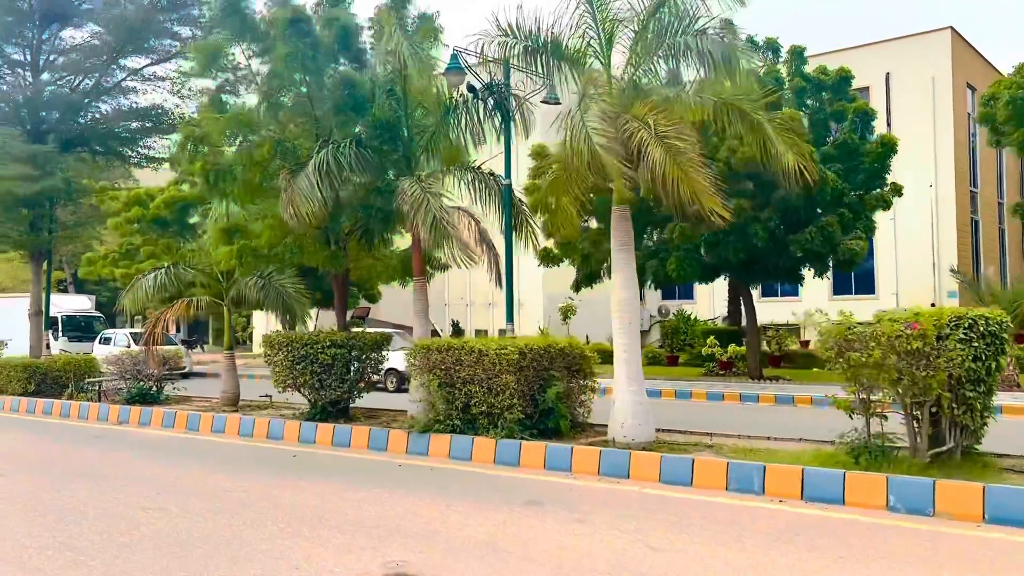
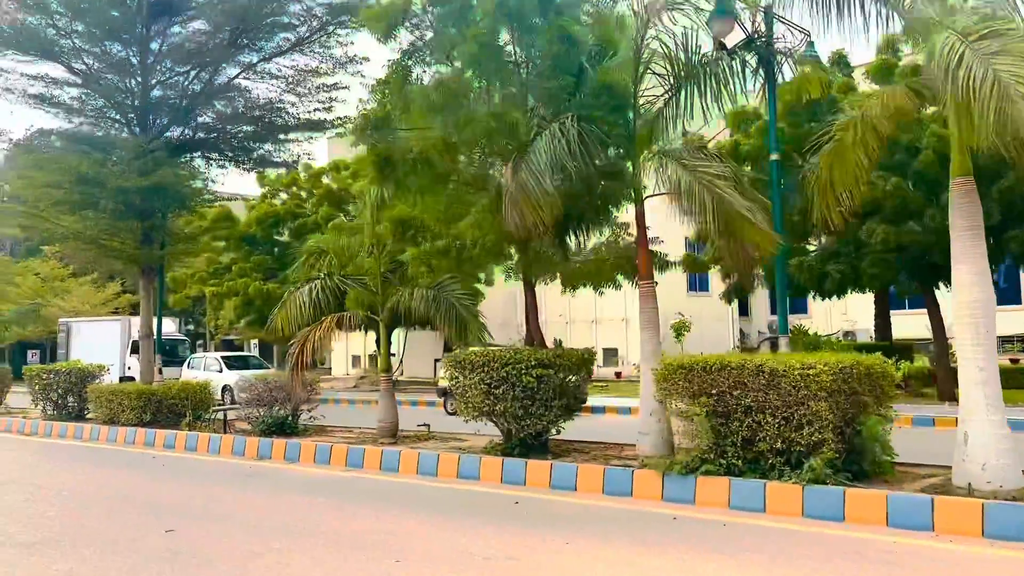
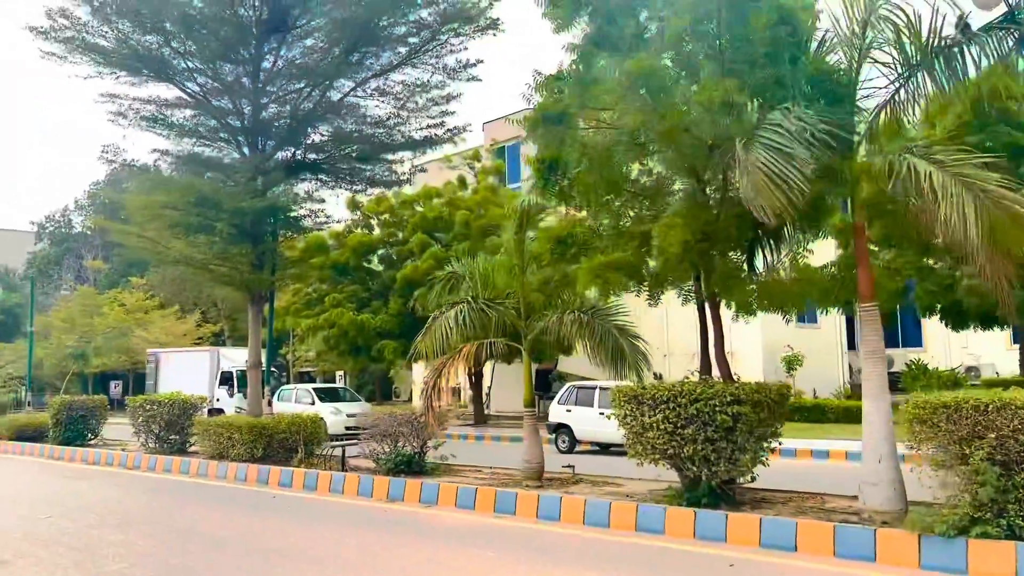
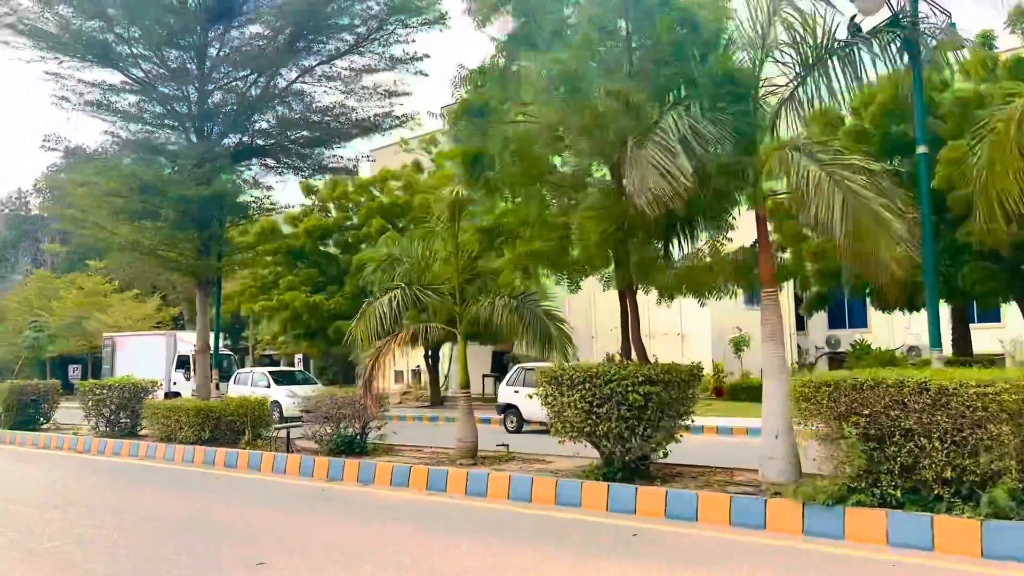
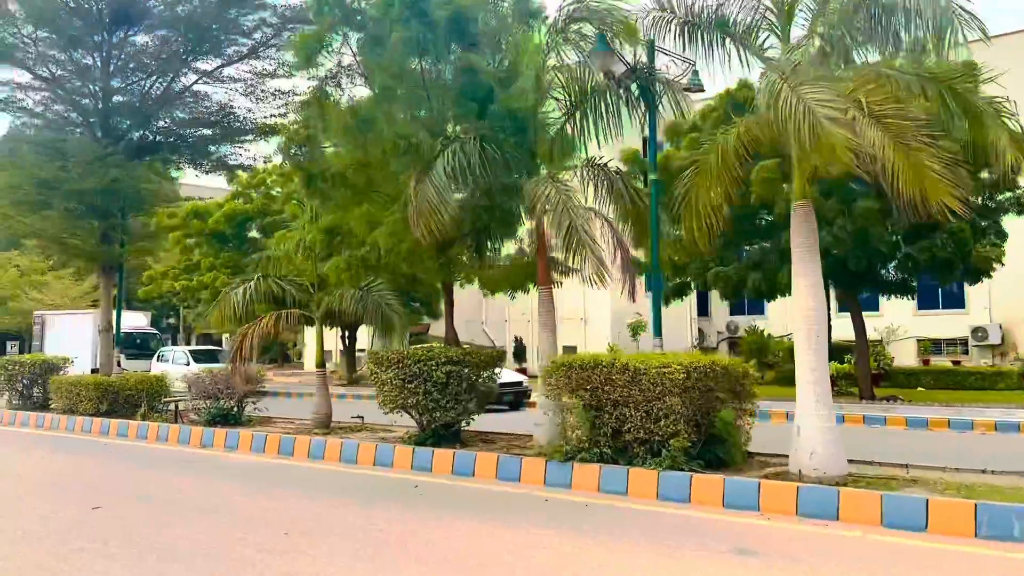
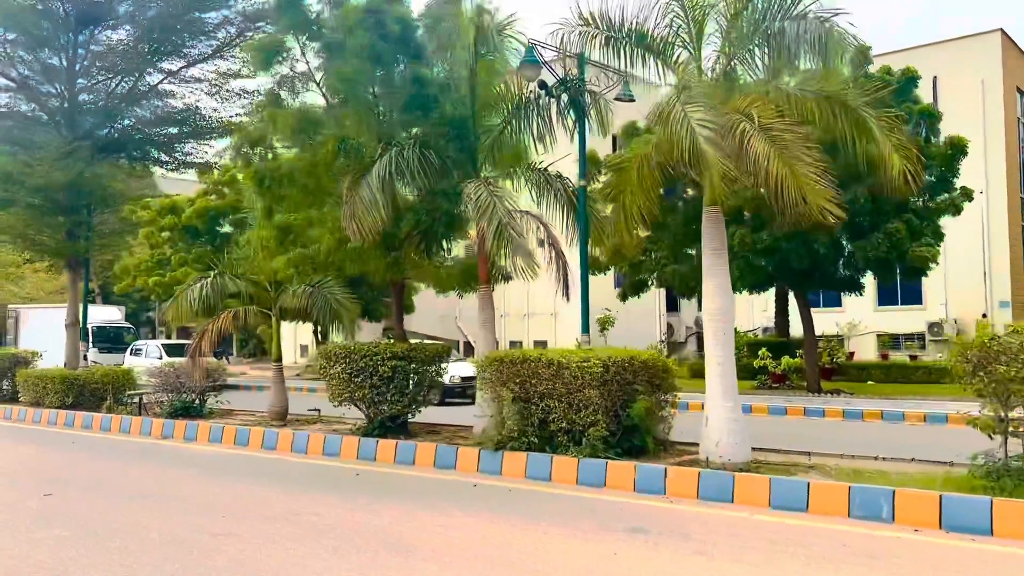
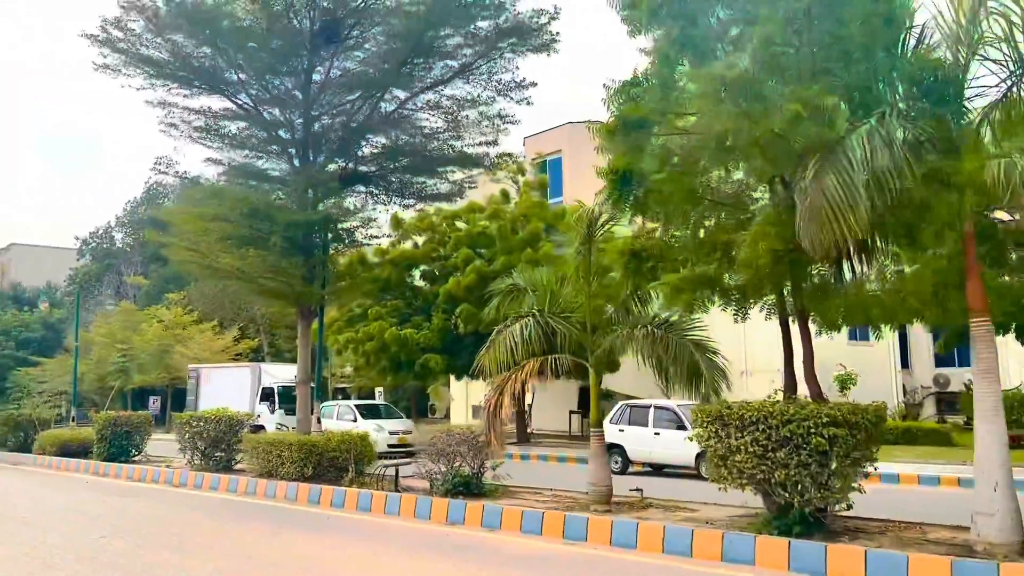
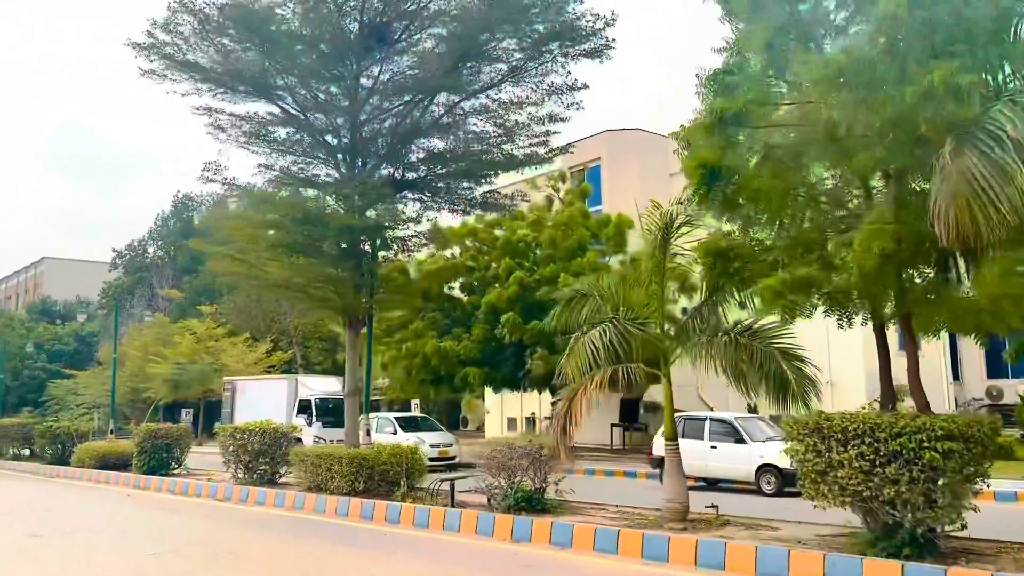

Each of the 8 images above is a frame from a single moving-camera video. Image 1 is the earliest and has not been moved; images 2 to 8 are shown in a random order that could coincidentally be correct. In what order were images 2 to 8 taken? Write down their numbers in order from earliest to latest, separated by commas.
6, 5, 2, 4, 3, 7, 8
